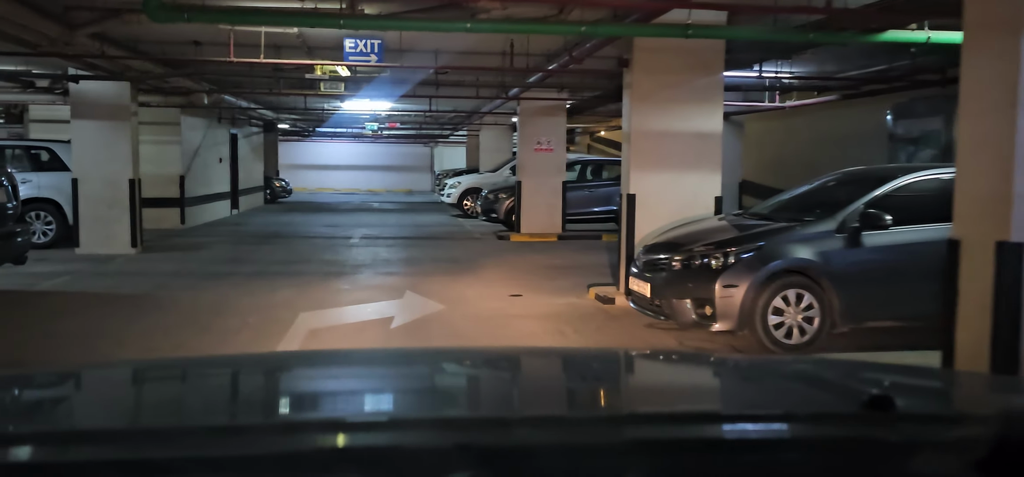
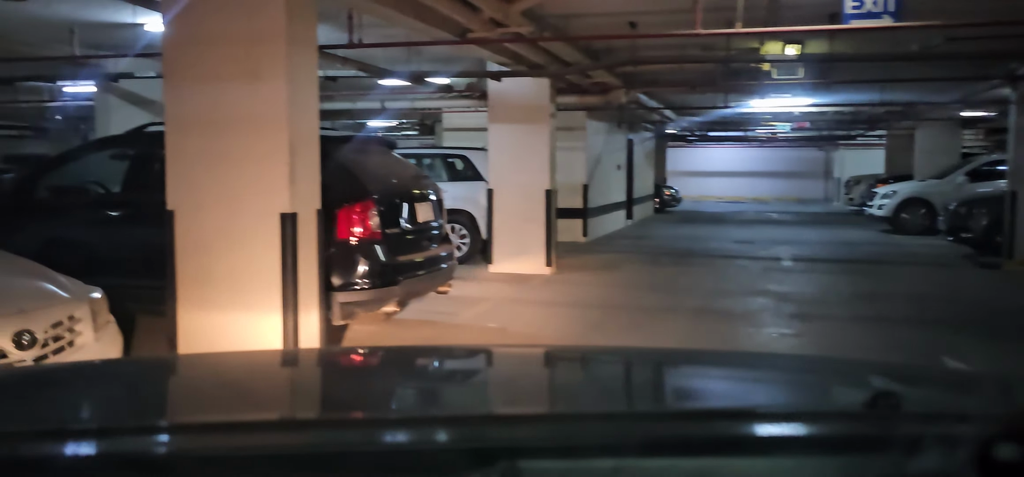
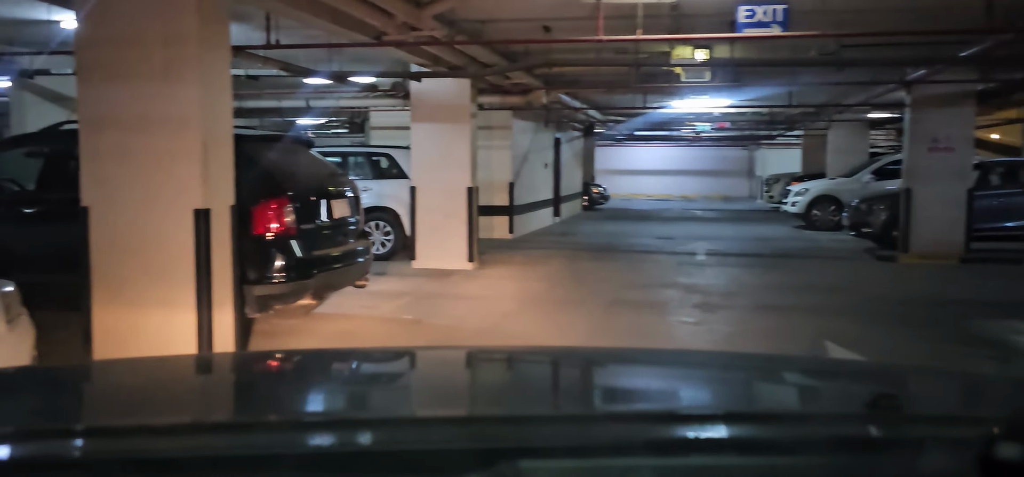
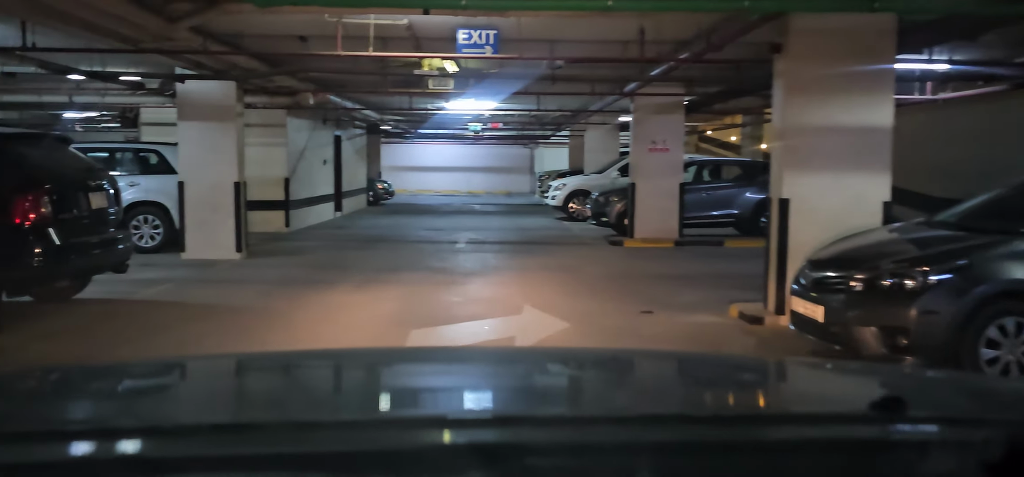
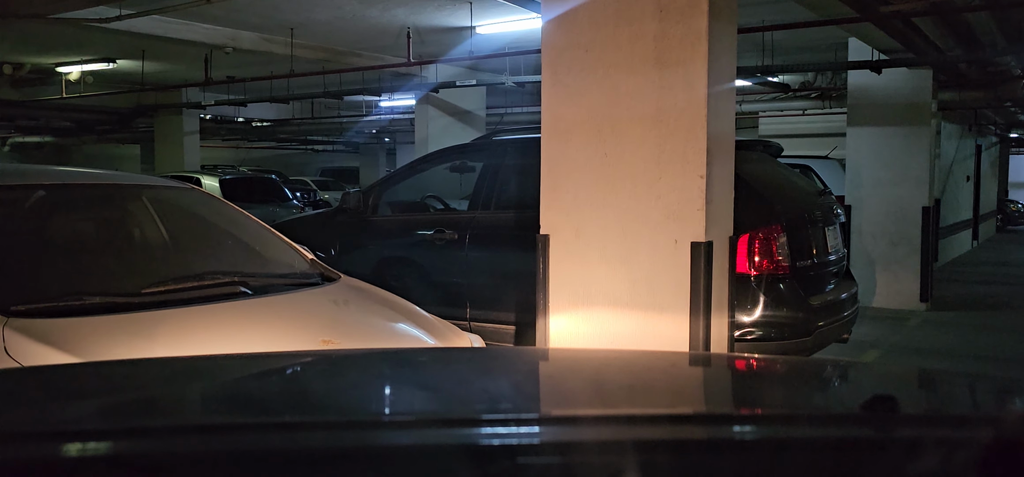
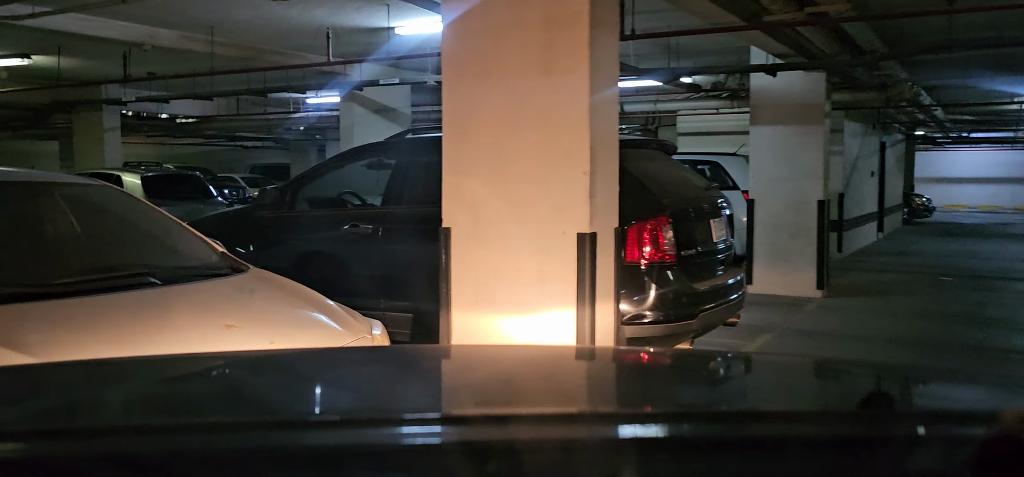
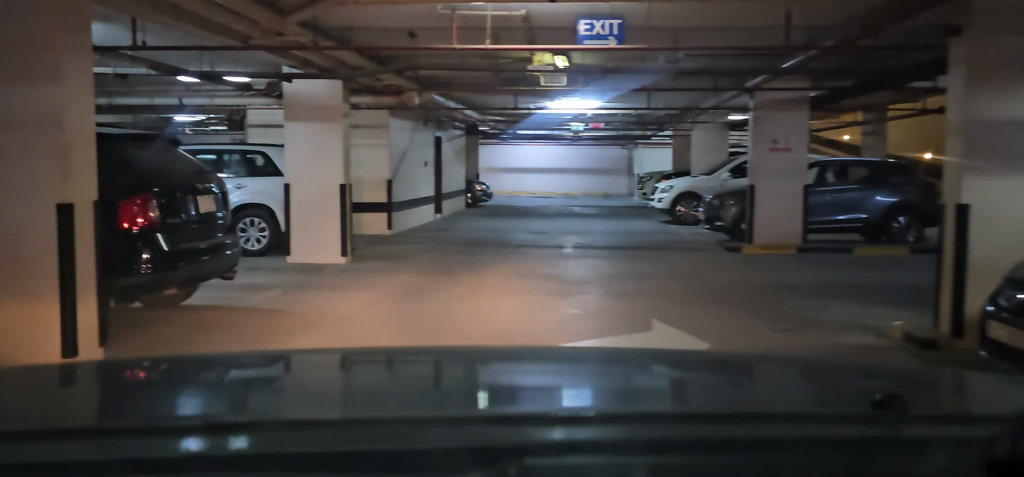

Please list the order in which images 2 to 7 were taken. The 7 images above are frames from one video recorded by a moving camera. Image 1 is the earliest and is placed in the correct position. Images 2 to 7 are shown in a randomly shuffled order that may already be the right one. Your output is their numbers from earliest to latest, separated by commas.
4, 7, 3, 2, 6, 5
